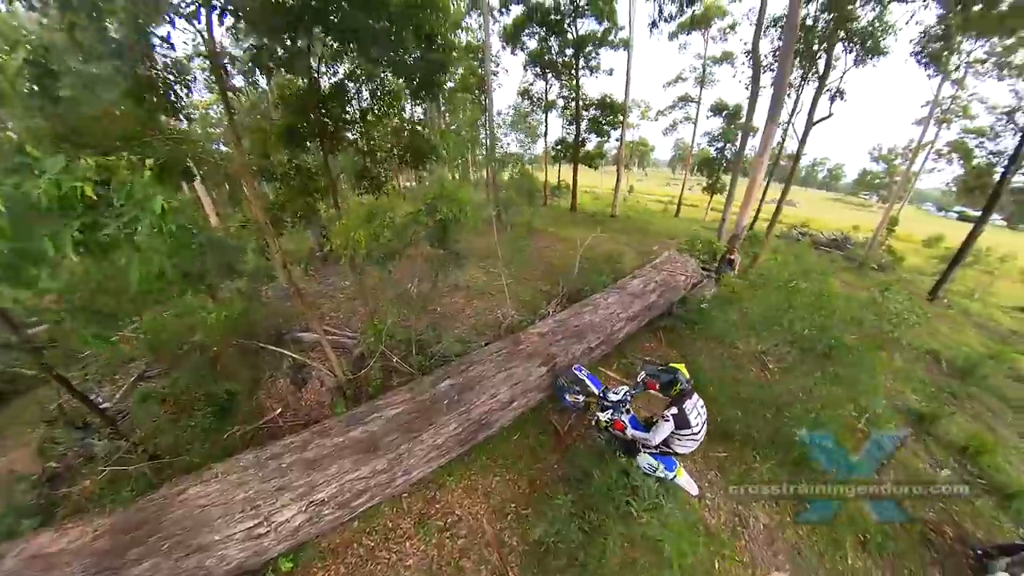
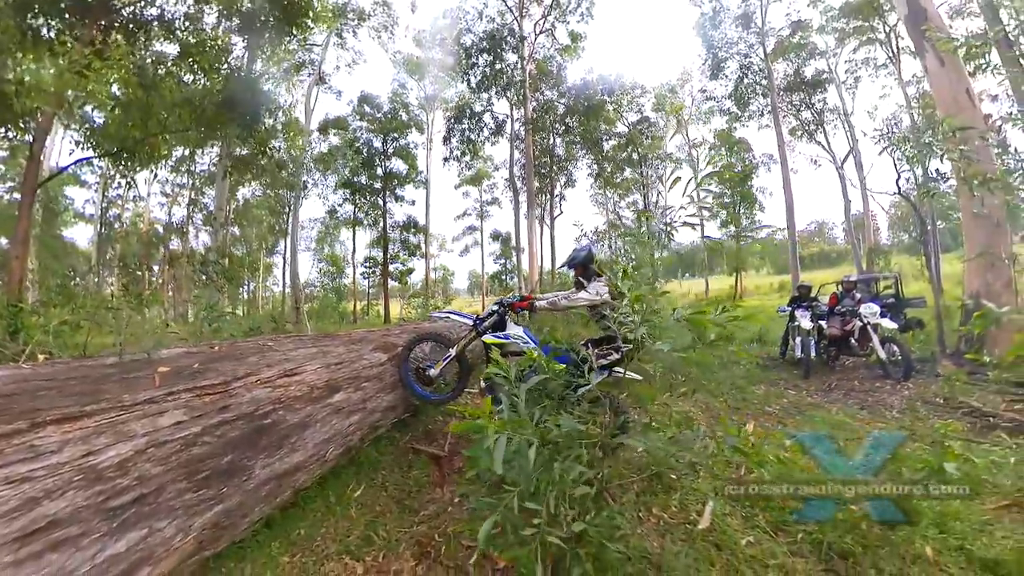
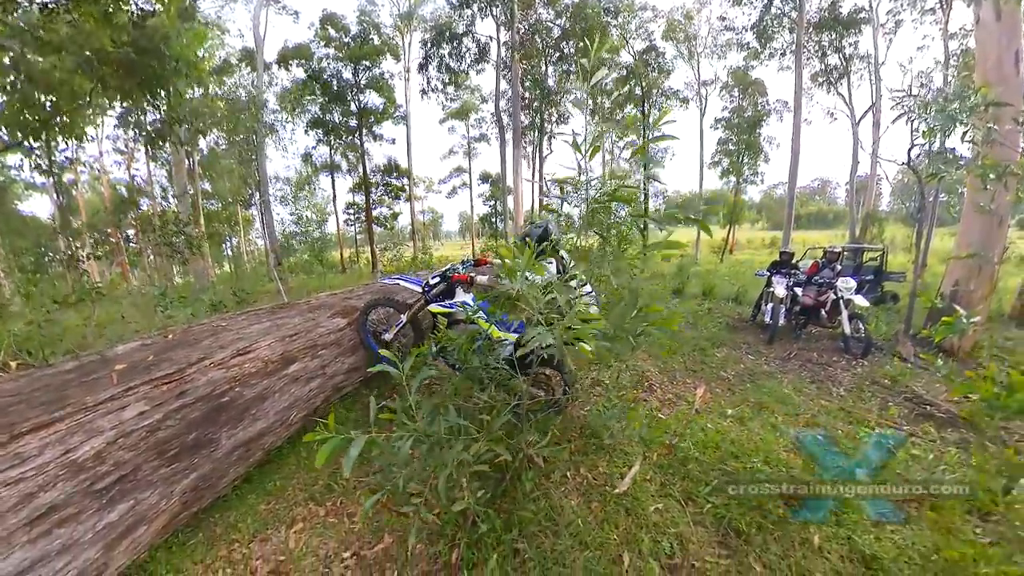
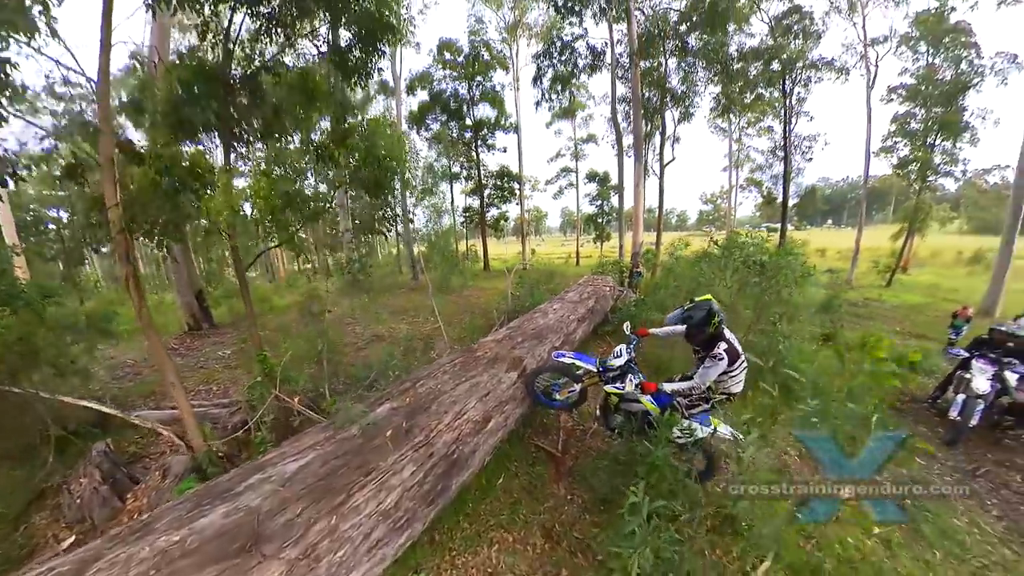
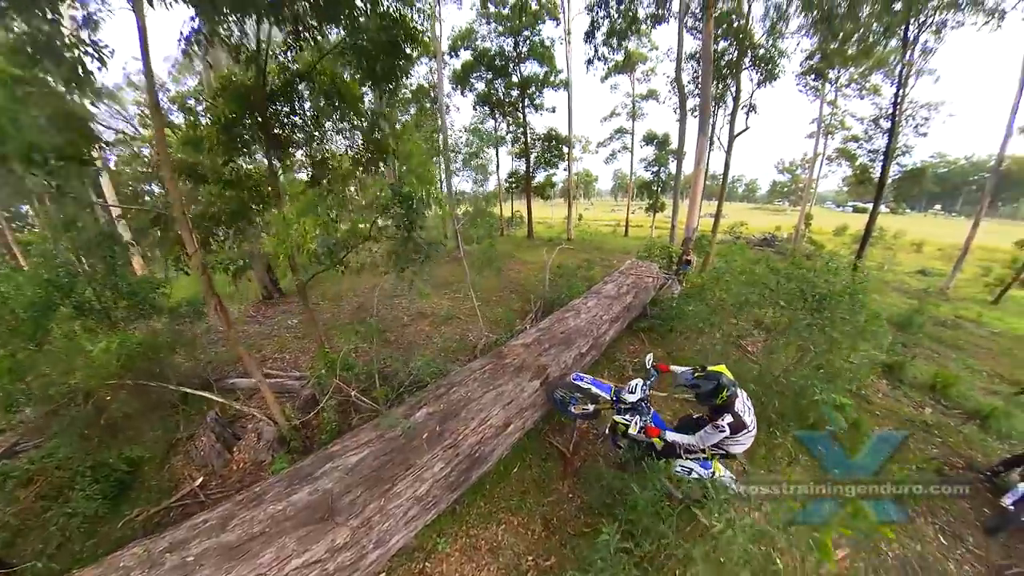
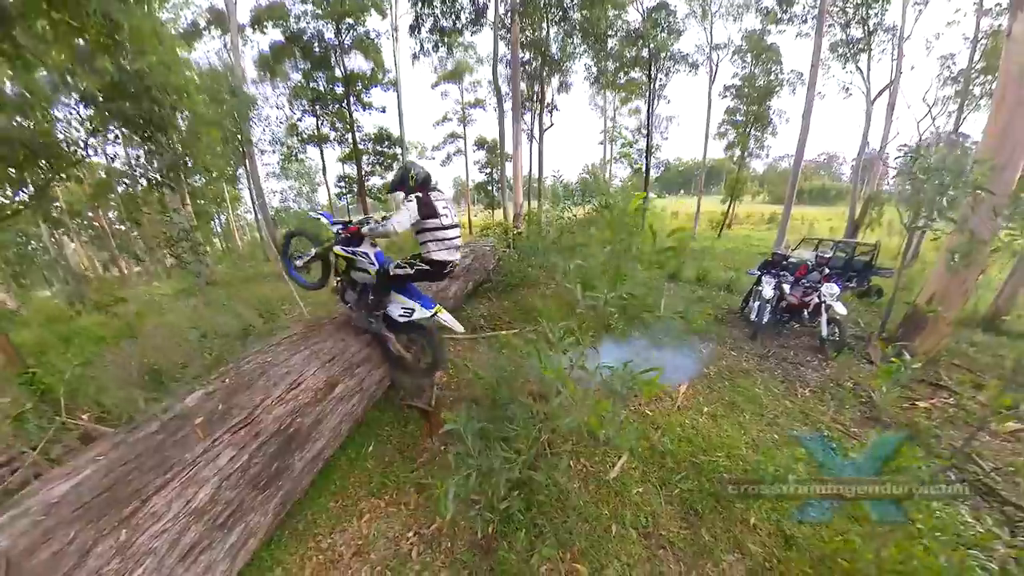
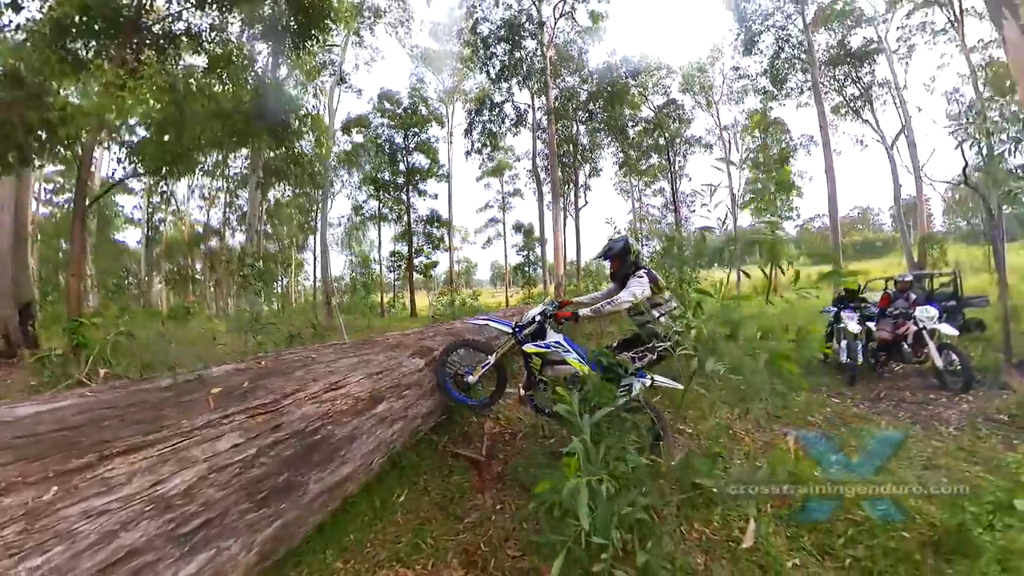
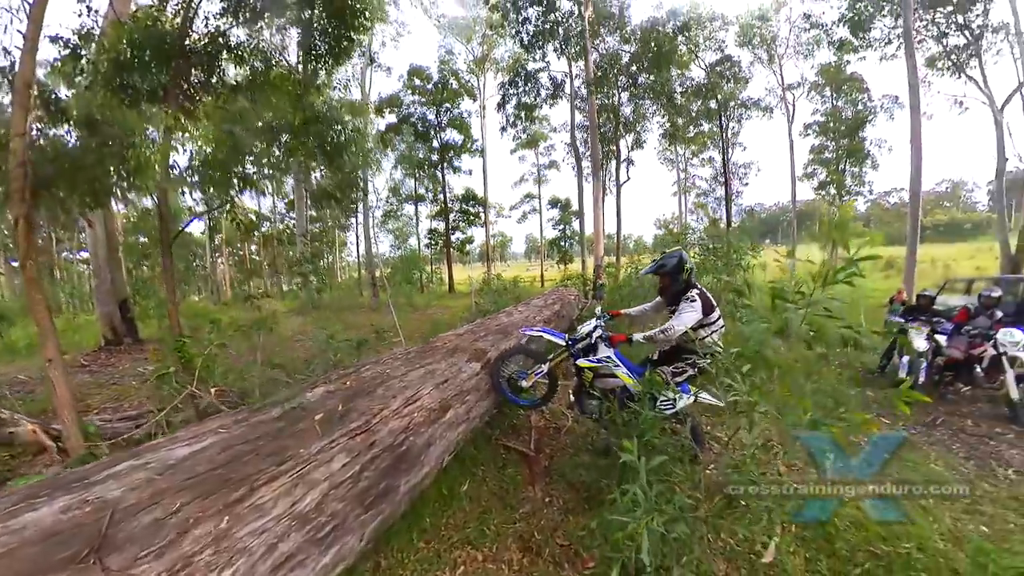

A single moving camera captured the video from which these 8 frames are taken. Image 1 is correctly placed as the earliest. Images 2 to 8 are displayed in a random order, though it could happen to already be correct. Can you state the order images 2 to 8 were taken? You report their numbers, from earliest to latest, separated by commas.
5, 4, 8, 7, 2, 3, 6
